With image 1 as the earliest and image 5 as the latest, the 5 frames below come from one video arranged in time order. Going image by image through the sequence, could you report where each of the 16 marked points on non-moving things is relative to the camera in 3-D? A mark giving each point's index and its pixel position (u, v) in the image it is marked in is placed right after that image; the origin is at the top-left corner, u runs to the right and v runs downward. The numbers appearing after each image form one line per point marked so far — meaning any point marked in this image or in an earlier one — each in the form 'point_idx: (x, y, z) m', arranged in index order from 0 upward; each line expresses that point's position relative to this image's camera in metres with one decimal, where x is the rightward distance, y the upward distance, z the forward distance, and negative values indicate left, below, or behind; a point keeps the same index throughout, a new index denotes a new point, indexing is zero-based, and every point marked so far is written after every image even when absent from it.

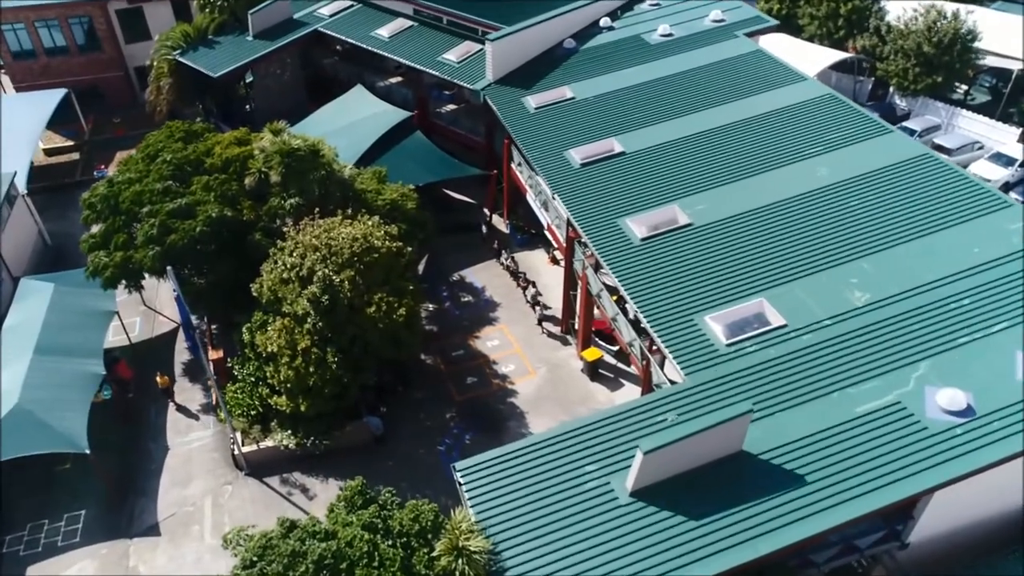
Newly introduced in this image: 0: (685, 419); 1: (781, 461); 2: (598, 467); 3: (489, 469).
0: (+4.4, -3.4, +18.3) m
1: (+6.5, -4.2, +17.2) m
2: (+2.1, -4.4, +17.6) m
3: (-0.6, -4.6, +17.9) m
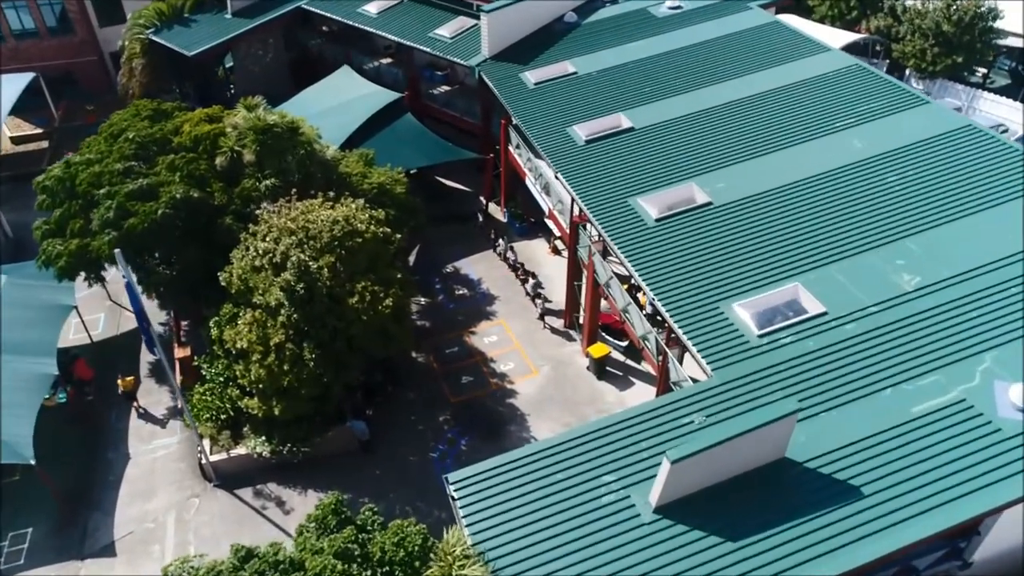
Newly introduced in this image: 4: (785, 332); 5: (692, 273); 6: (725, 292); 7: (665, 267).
0: (+4.5, -3.0, +15.8) m
1: (+6.5, -3.7, +14.6) m
2: (+2.2, -4.0, +15.0) m
3: (-0.5, -4.2, +15.3) m
4: (+6.7, -1.1, +17.5) m
5: (+4.9, +0.4, +19.6) m
6: (+5.6, -0.1, +18.8) m
7: (+4.3, +0.6, +20.0) m
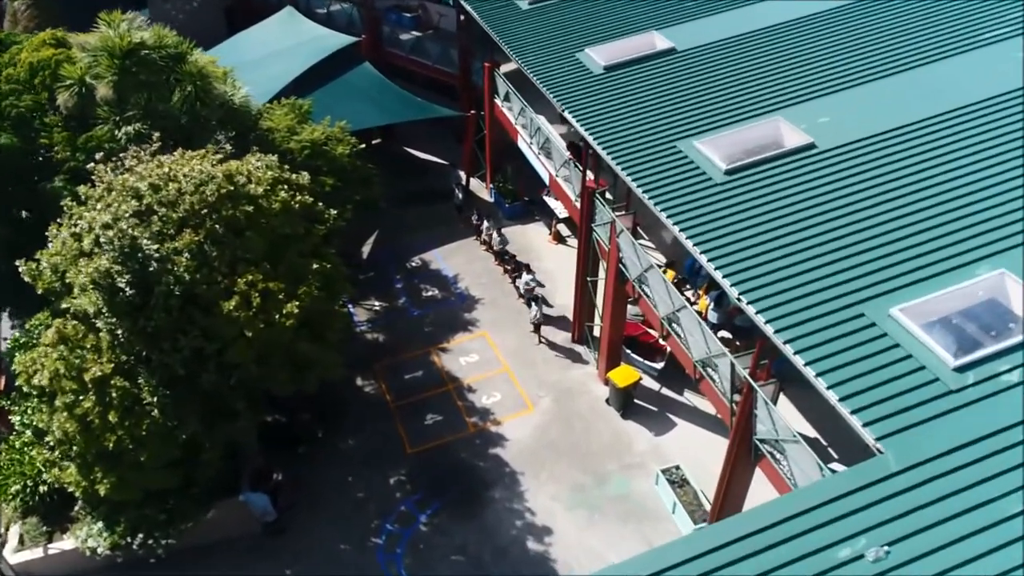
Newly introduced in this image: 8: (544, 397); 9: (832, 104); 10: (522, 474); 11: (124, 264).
0: (+4.2, -2.8, +7.5) m
1: (+6.2, -3.6, +6.4) m
2: (+1.9, -3.9, +6.8) m
3: (-0.8, -4.1, +7.0) m
4: (+6.4, -0.9, +9.2) m
5: (+4.6, +0.6, +11.4) m
6: (+5.3, 0.0, +10.6) m
7: (+3.9, +0.8, +11.8) m
8: (+0.8, -2.9, +18.9) m
9: (+6.6, +3.8, +14.7) m
10: (+0.2, -4.4, +17.0) m
11: (-6.6, +0.4, +12.3) m
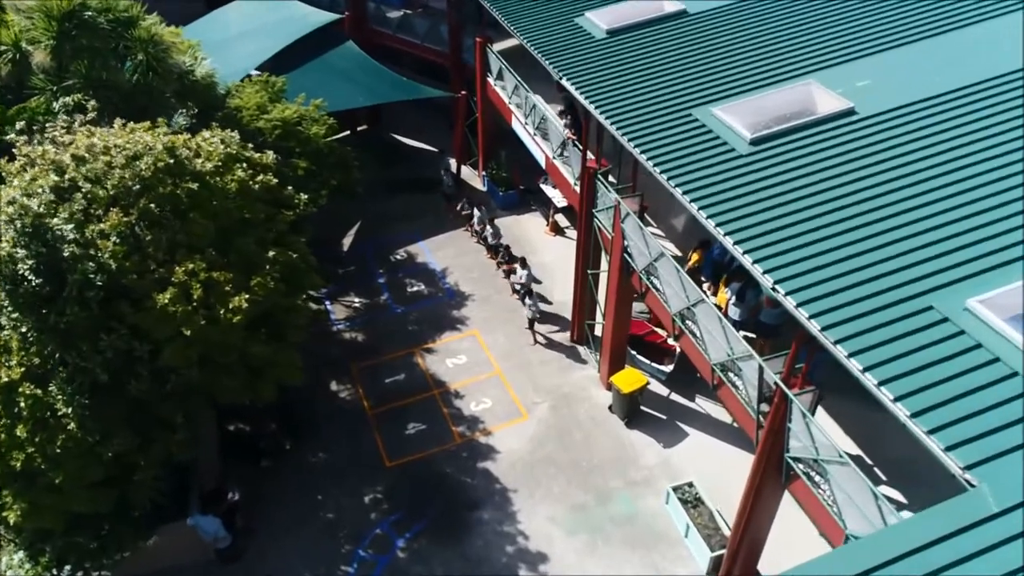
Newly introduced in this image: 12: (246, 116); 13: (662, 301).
0: (+4.0, -2.7, +5.5) m
1: (+6.0, -3.4, +4.4) m
2: (+1.7, -3.7, +4.8) m
3: (-1.0, -3.9, +5.0) m
4: (+6.2, -0.8, +7.2) m
5: (+4.4, +0.7, +9.4) m
6: (+5.1, +0.2, +8.6) m
7: (+3.7, +0.9, +9.8) m
8: (+0.6, -2.7, +16.9) m
9: (+6.4, +3.9, +12.7) m
10: (+0.1, -4.3, +15.0) m
11: (-6.8, +0.6, +10.3) m
12: (-6.8, +4.4, +18.0) m
13: (+2.8, -0.2, +13.4) m
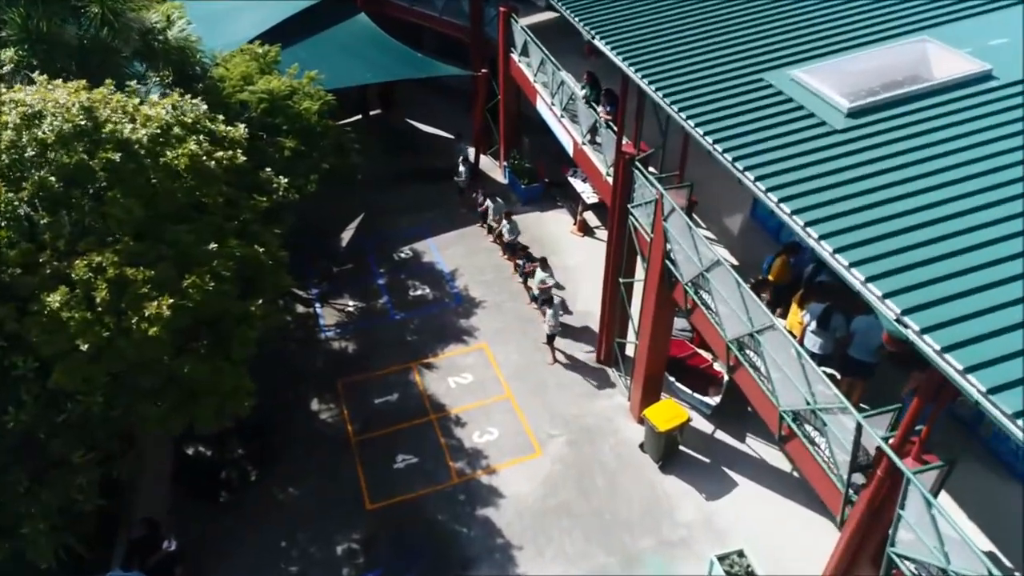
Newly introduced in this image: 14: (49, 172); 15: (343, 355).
0: (+3.7, -2.9, +2.5) m
1: (+5.7, -3.8, +1.3) m
2: (+1.3, -3.9, +1.9) m
3: (-1.4, -4.0, +2.3) m
4: (+6.0, -1.1, +4.1) m
5: (+4.4, +0.4, +6.4) m
6: (+5.0, -0.1, +5.6) m
7: (+3.8, +0.6, +6.8) m
8: (+0.9, -2.9, +14.1) m
9: (+6.6, +3.6, +9.6) m
10: (+0.1, -4.5, +12.2) m
11: (-6.7, +0.6, +7.8) m
12: (-6.3, +4.4, +15.4) m
13: (+3.0, -0.5, +10.5) m
14: (-5.6, +1.4, +8.7) m
15: (-3.8, -1.5, +16.1) m
